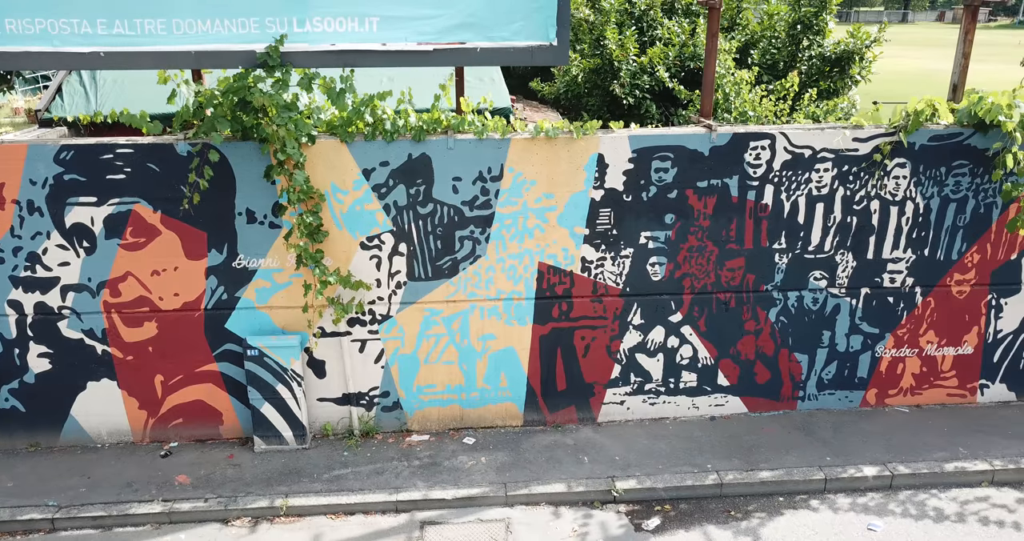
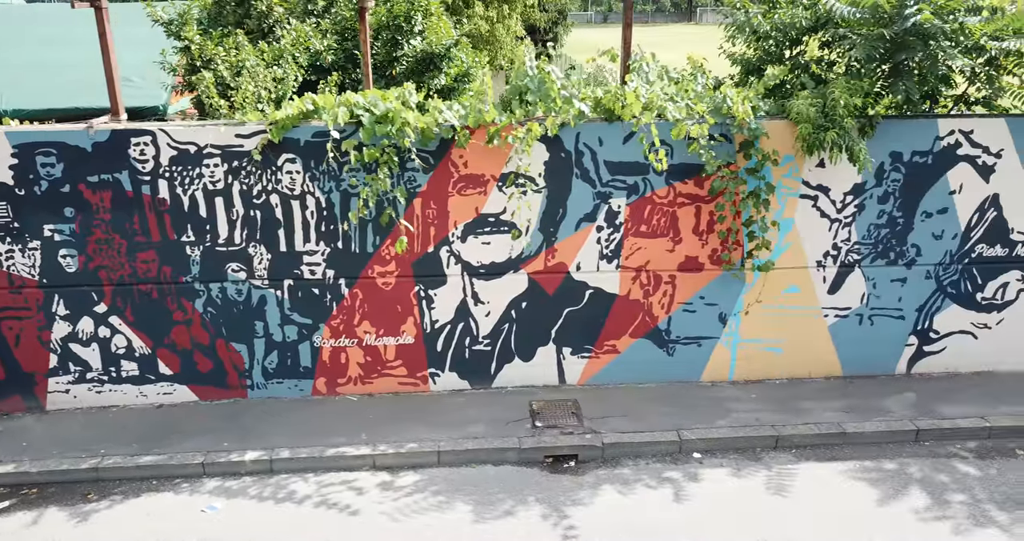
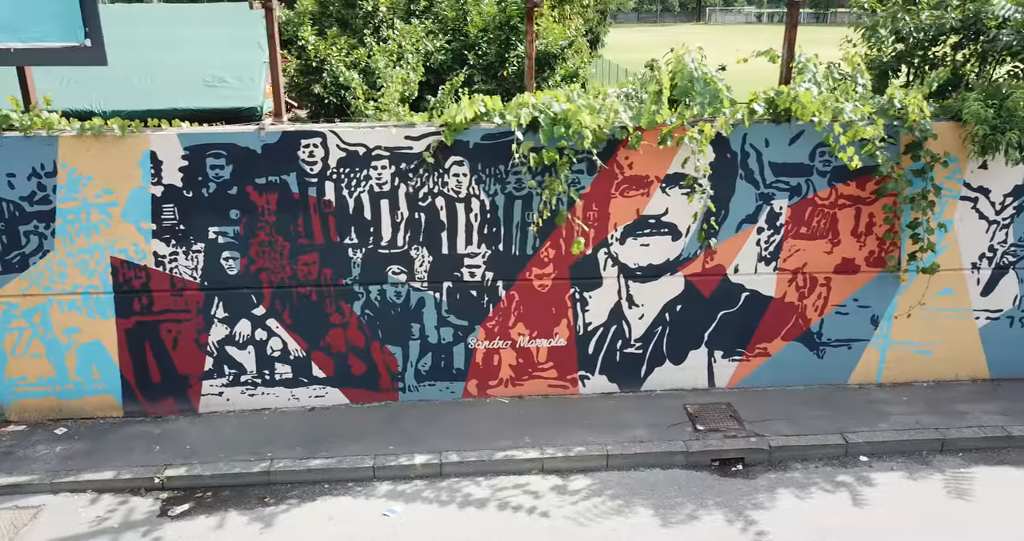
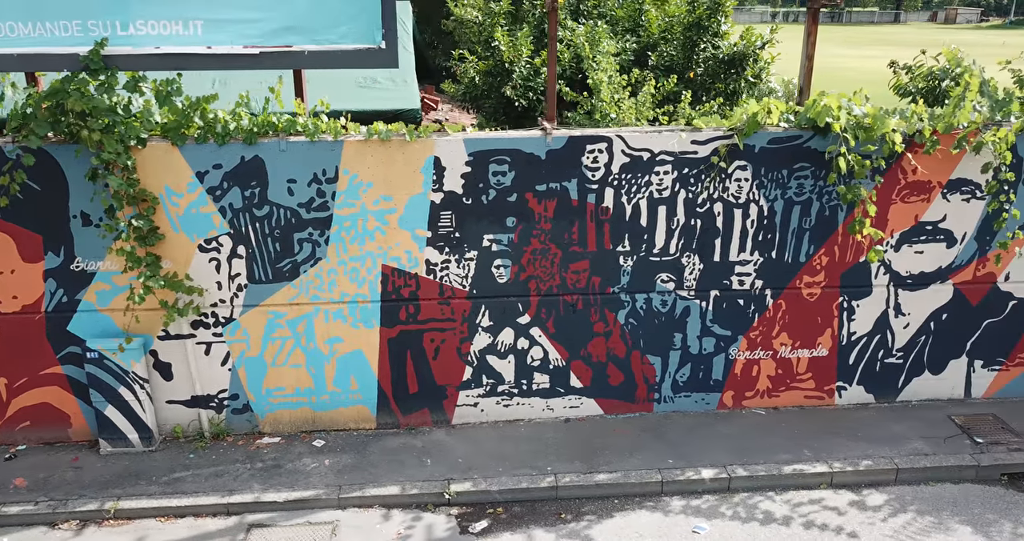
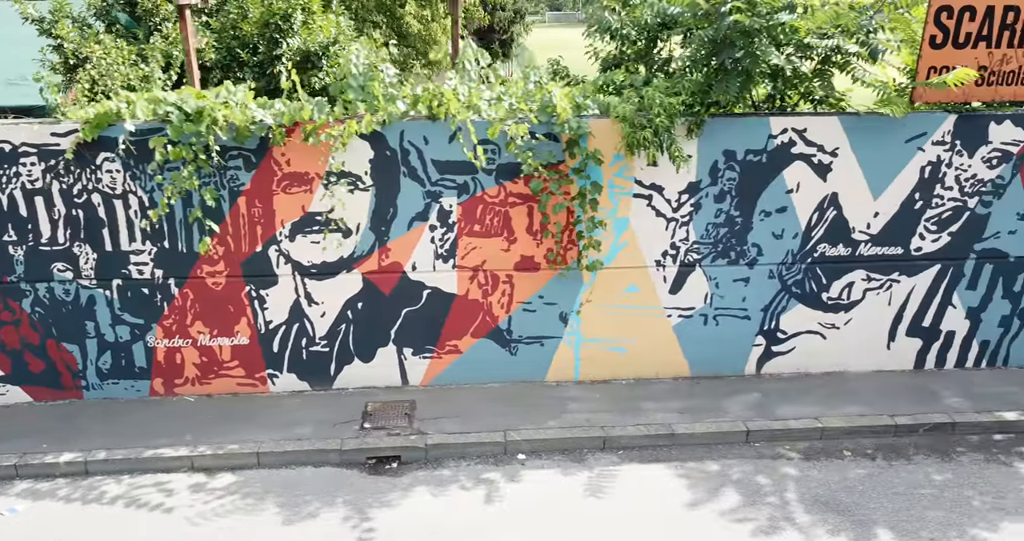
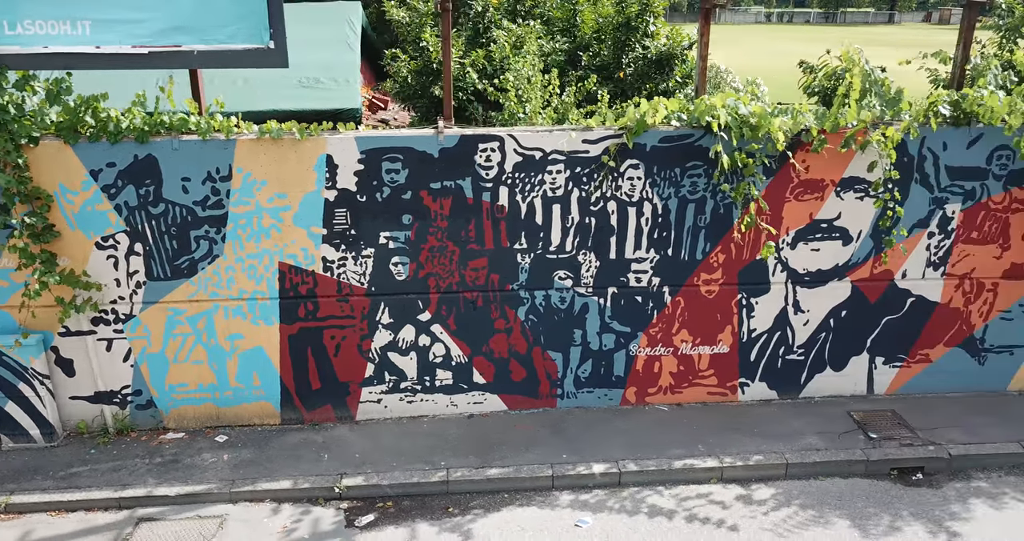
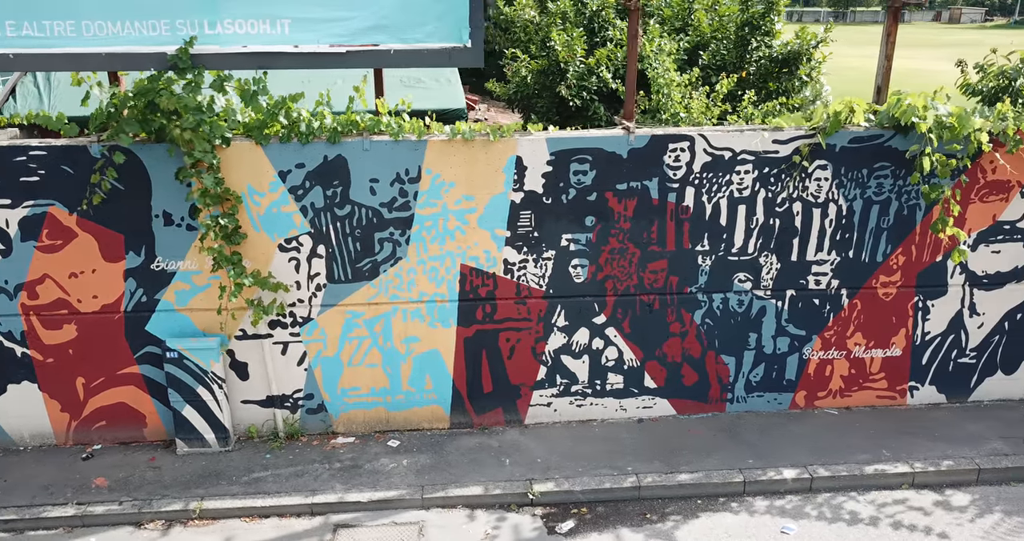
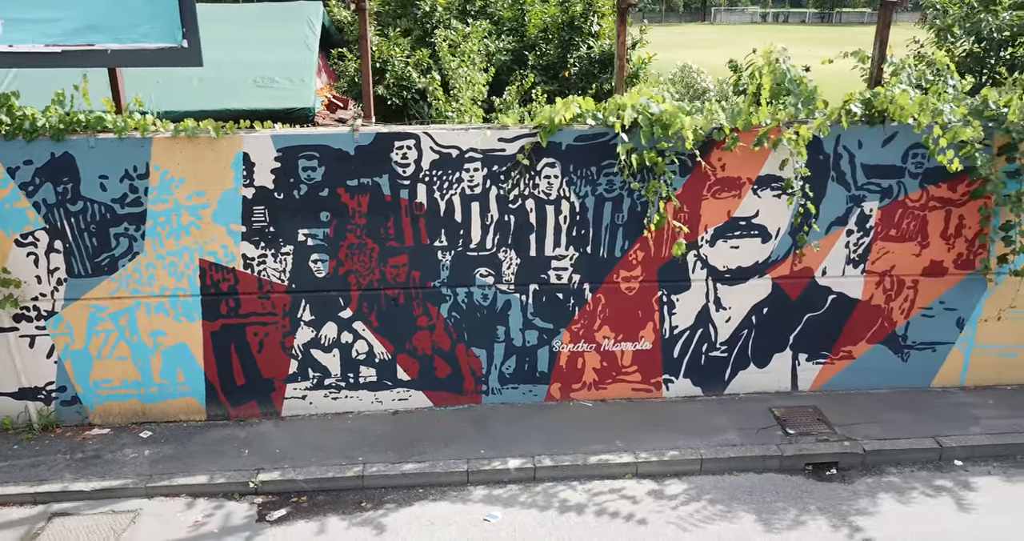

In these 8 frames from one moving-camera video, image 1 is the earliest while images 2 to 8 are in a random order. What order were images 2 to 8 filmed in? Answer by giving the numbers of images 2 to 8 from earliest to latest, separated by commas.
7, 4, 6, 8, 3, 2, 5
